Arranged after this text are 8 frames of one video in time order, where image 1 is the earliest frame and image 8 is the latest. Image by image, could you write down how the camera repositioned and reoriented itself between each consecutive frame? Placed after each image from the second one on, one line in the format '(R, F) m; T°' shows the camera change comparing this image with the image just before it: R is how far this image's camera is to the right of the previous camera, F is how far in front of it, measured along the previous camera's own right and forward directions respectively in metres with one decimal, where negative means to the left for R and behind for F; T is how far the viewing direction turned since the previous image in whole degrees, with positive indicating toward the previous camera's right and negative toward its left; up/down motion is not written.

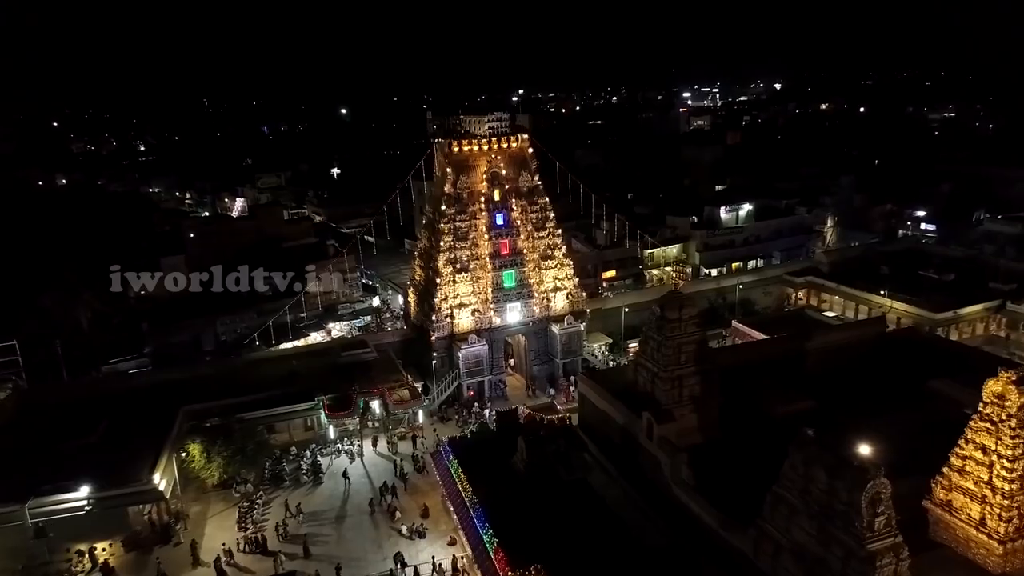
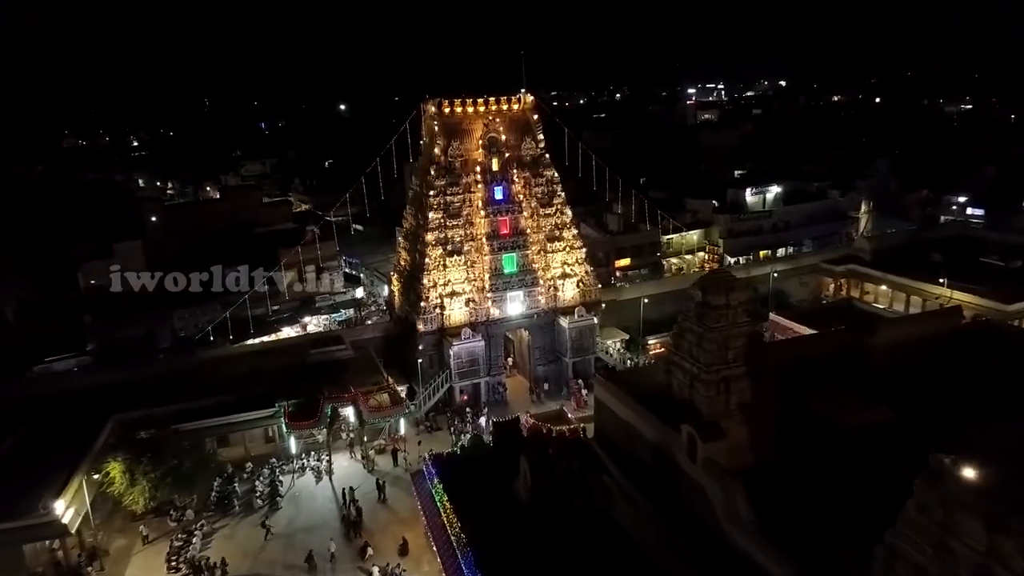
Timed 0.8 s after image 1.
(0.0, +3.9) m; 0°
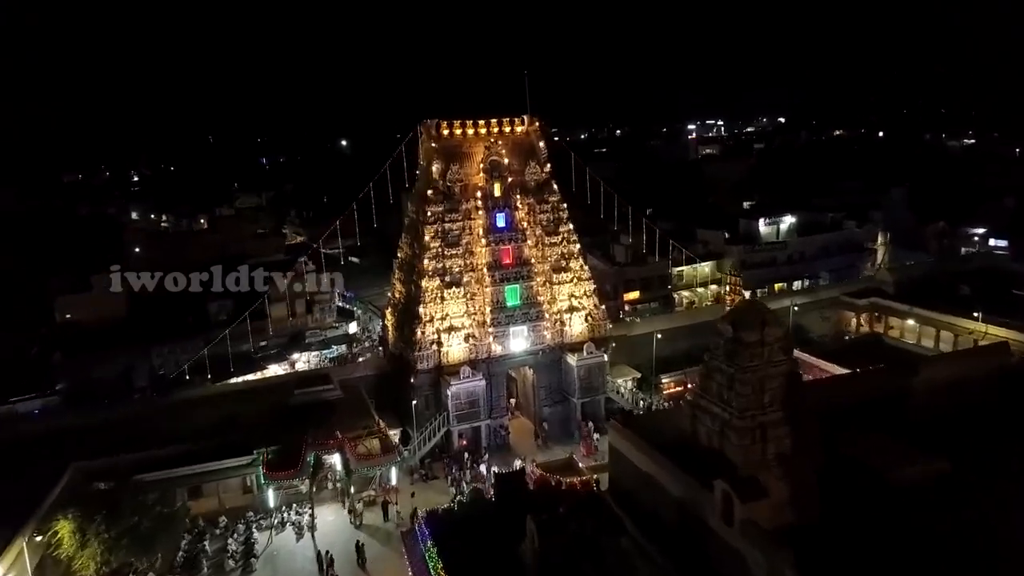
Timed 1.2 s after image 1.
(-0.1, +1.7) m; 0°
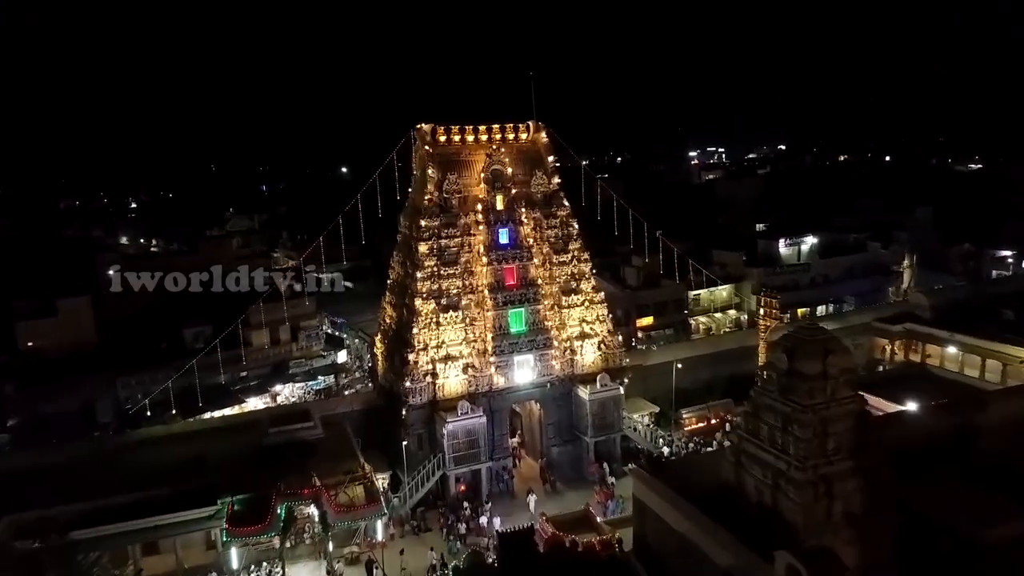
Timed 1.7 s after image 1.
(-0.1, +2.2) m; 0°
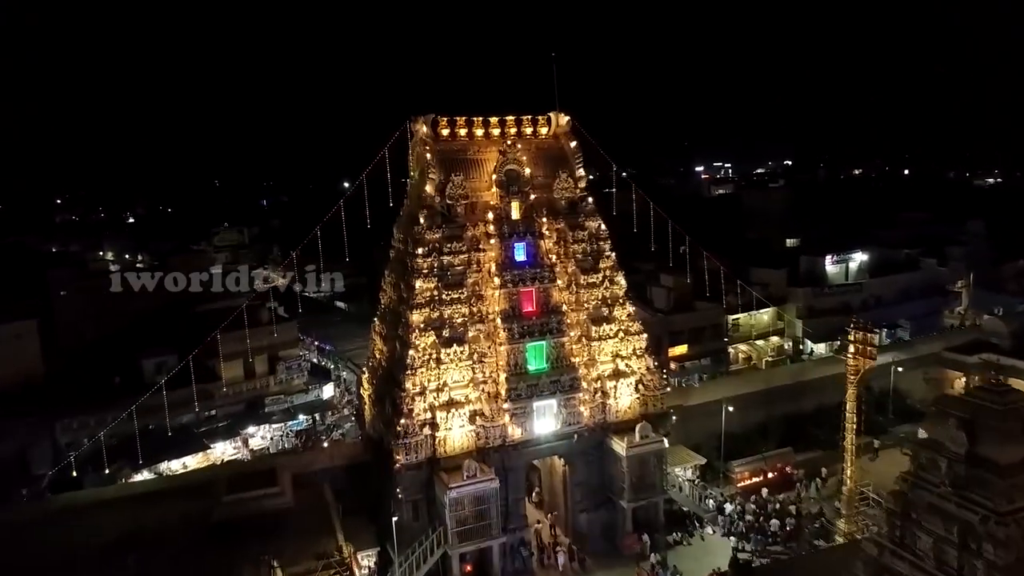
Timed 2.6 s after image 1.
(-0.3, +3.5) m; 0°
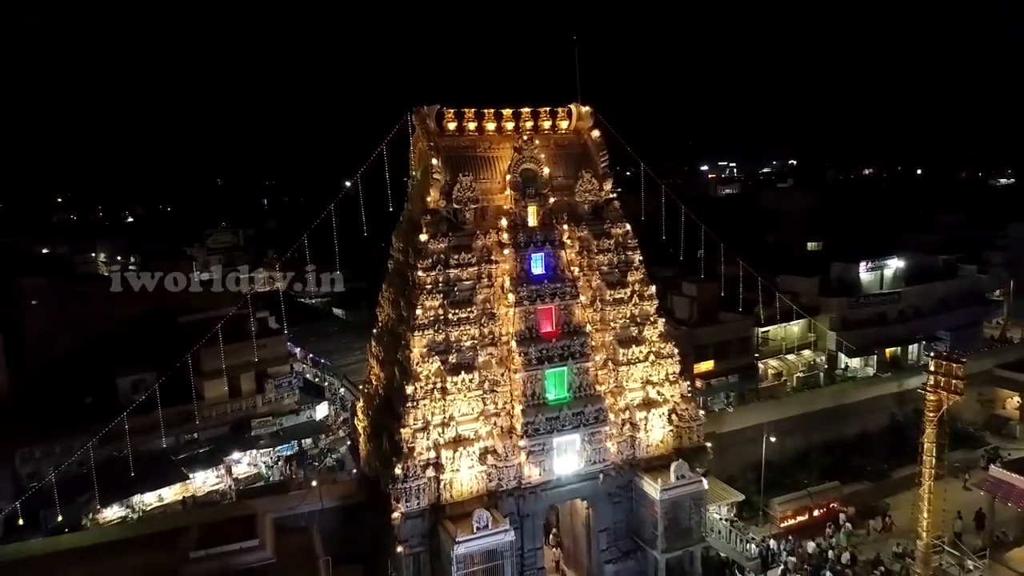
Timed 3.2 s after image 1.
(-0.3, +2.0) m; 0°
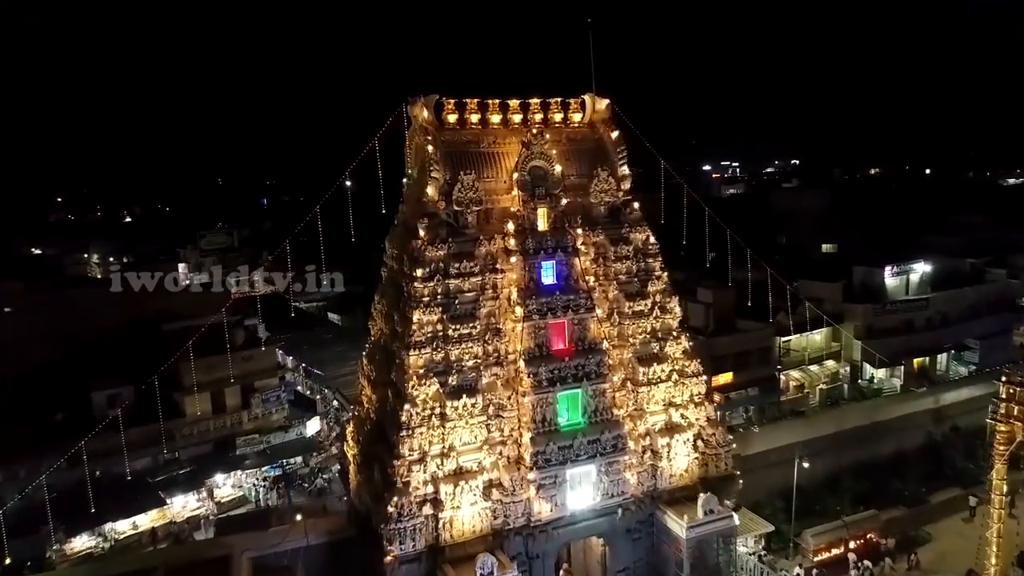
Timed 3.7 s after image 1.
(-0.1, +1.4) m; 0°
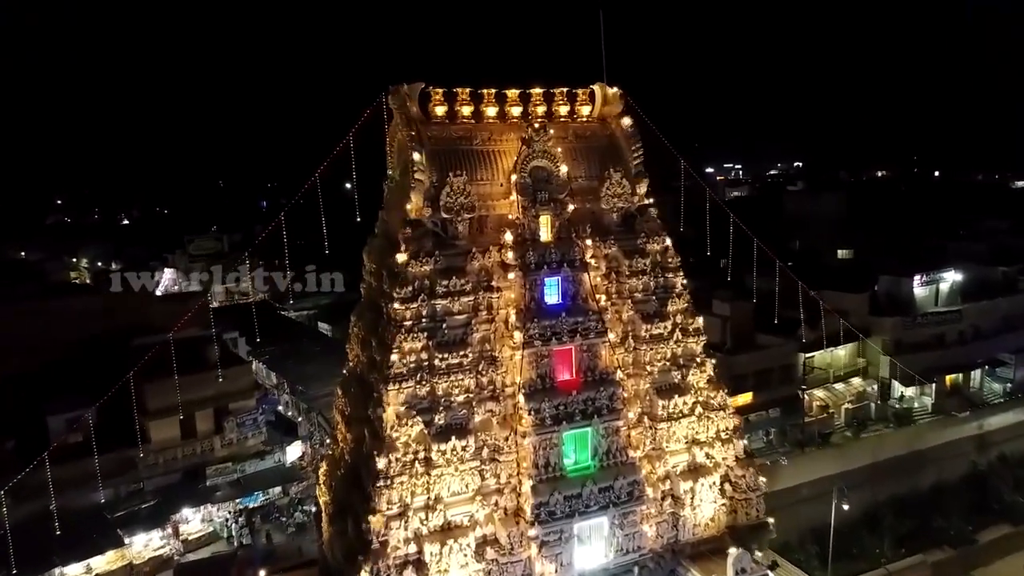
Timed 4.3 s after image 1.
(0.0, +1.7) m; 0°
